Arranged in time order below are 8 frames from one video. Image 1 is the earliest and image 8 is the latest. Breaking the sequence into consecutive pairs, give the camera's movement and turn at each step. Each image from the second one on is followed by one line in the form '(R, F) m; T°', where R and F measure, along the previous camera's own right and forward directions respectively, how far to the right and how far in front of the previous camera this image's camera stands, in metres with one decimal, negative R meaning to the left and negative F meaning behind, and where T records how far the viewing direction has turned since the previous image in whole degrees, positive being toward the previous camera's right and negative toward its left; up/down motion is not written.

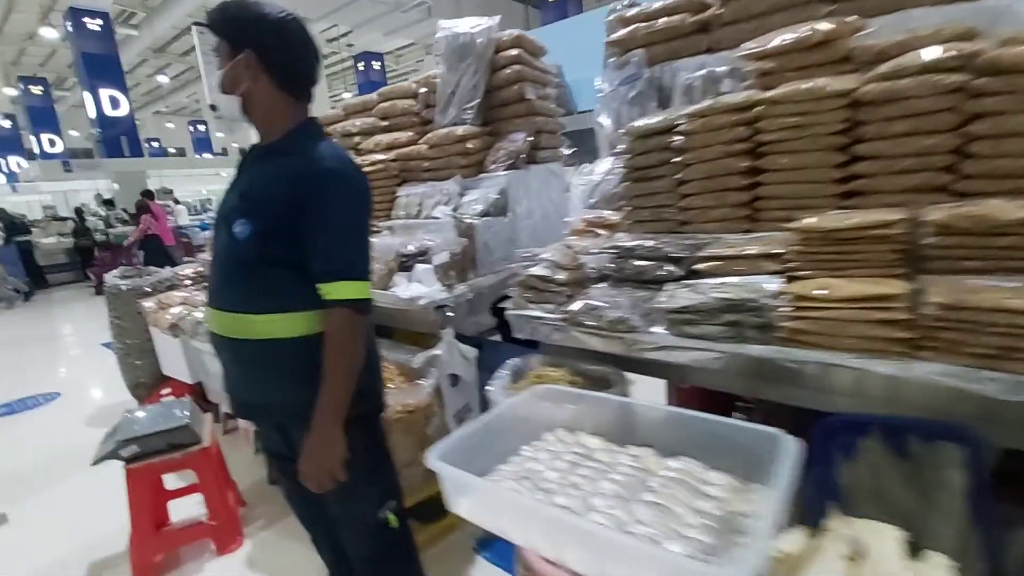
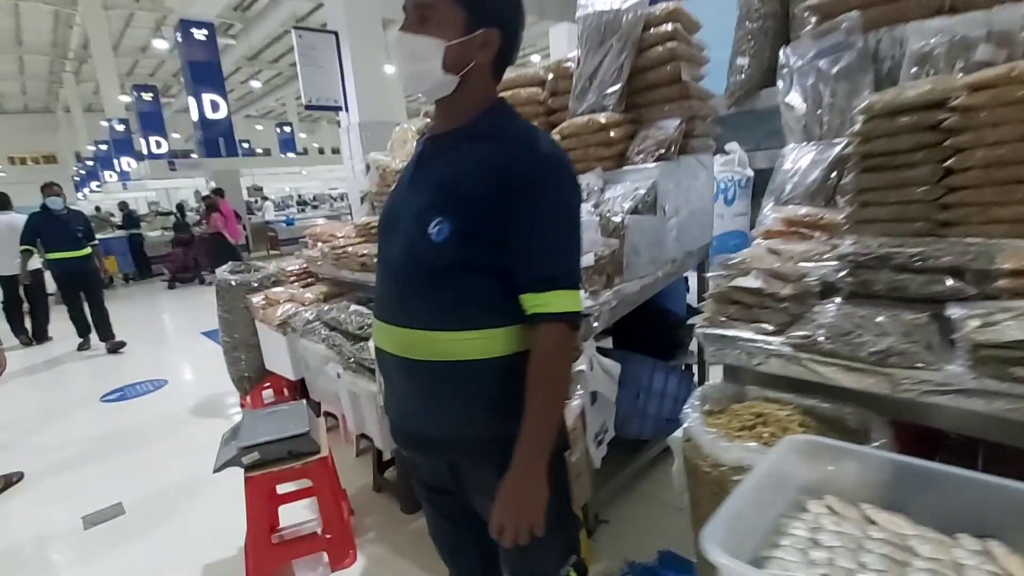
(-0.3, +0.2) m; -7°
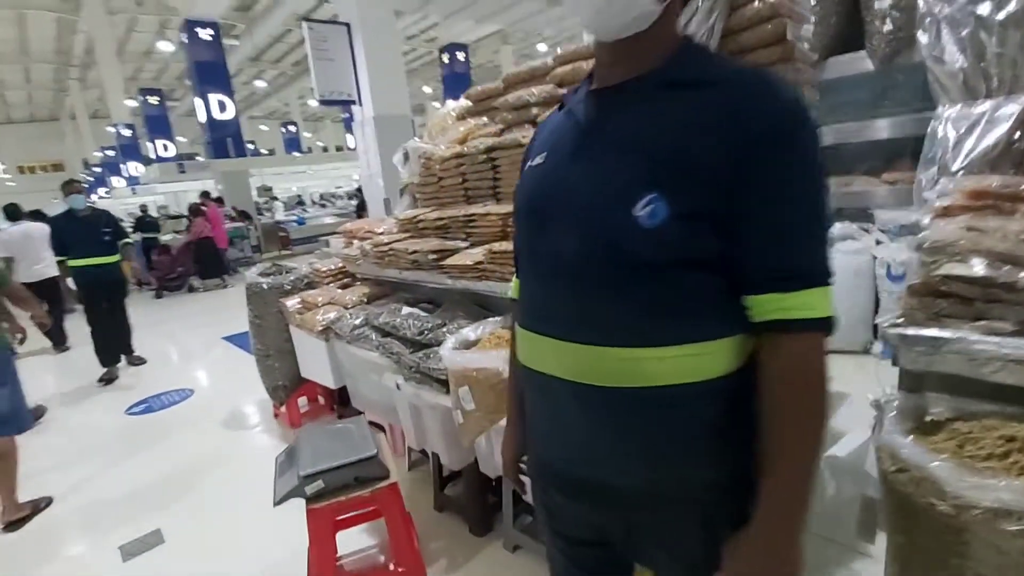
(-0.3, +0.3) m; -1°
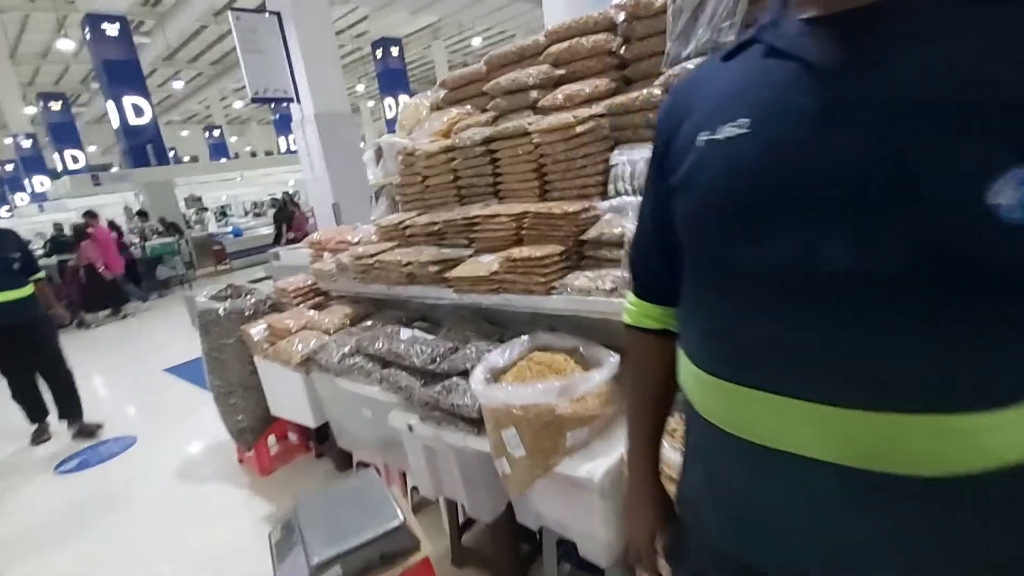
(-0.2, +0.3) m; +6°
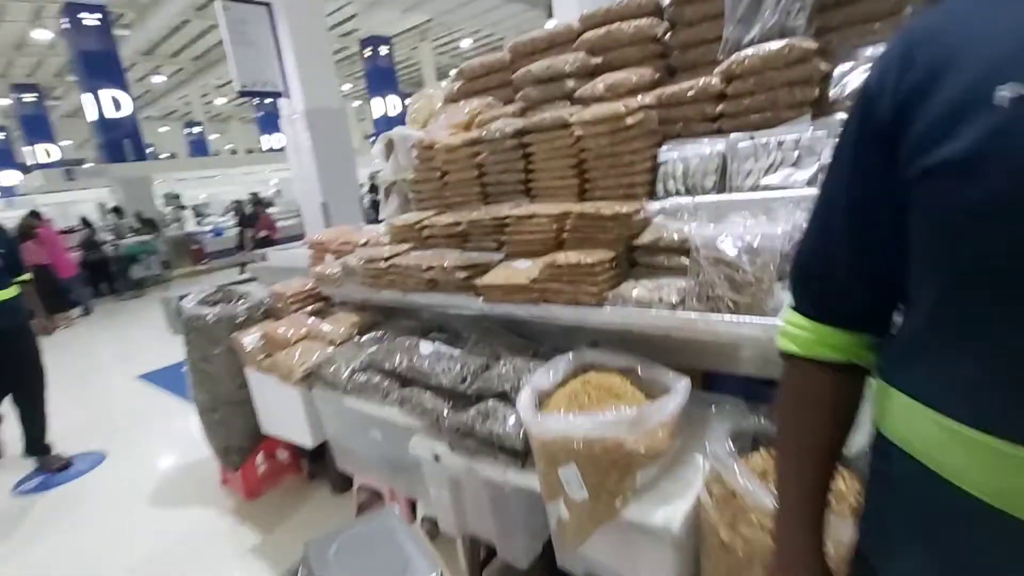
(-0.2, +0.2) m; +2°
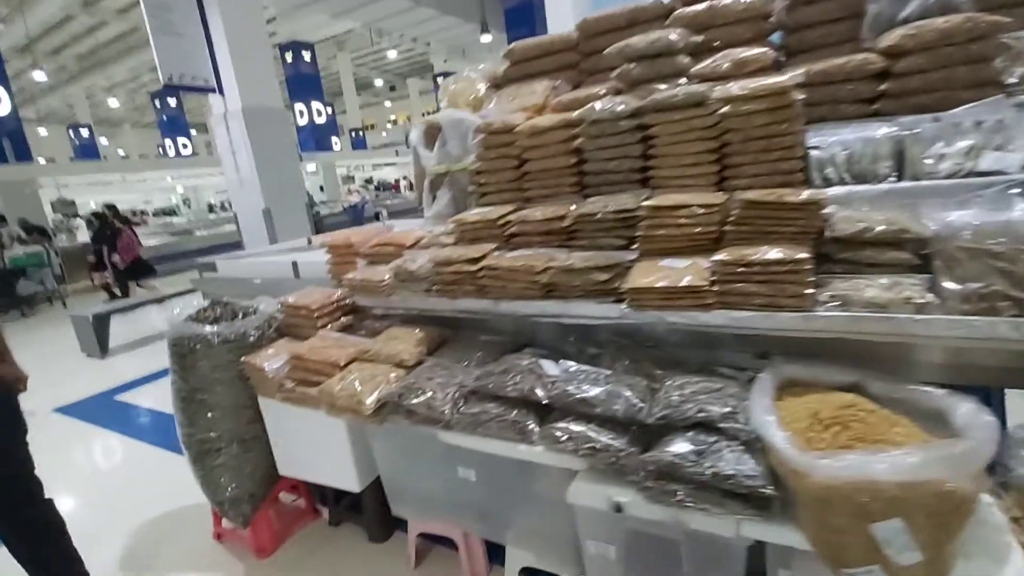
(-0.6, +0.4) m; +9°
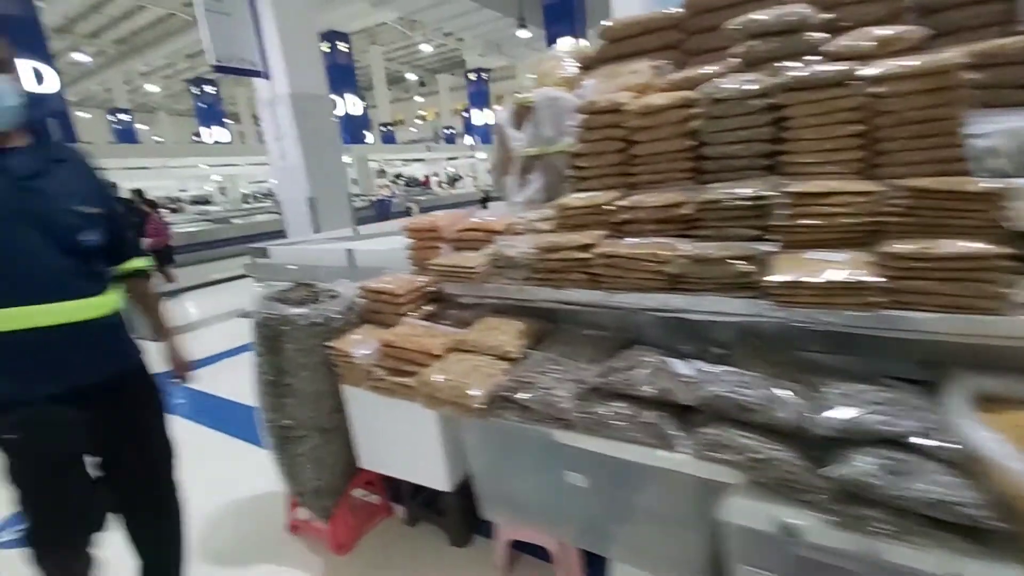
(-0.3, +0.1) m; -2°
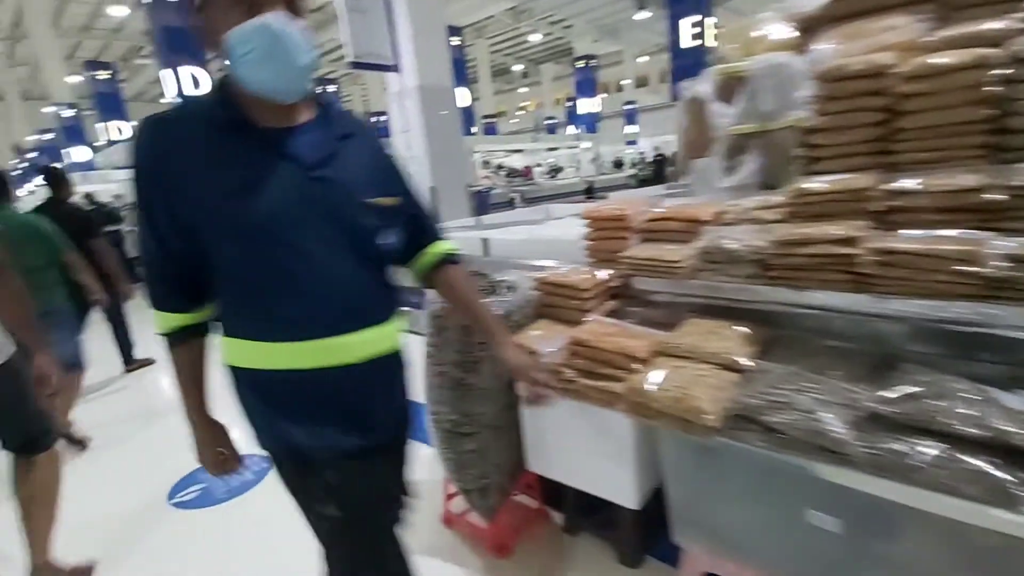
(-0.3, +0.1) m; -10°
